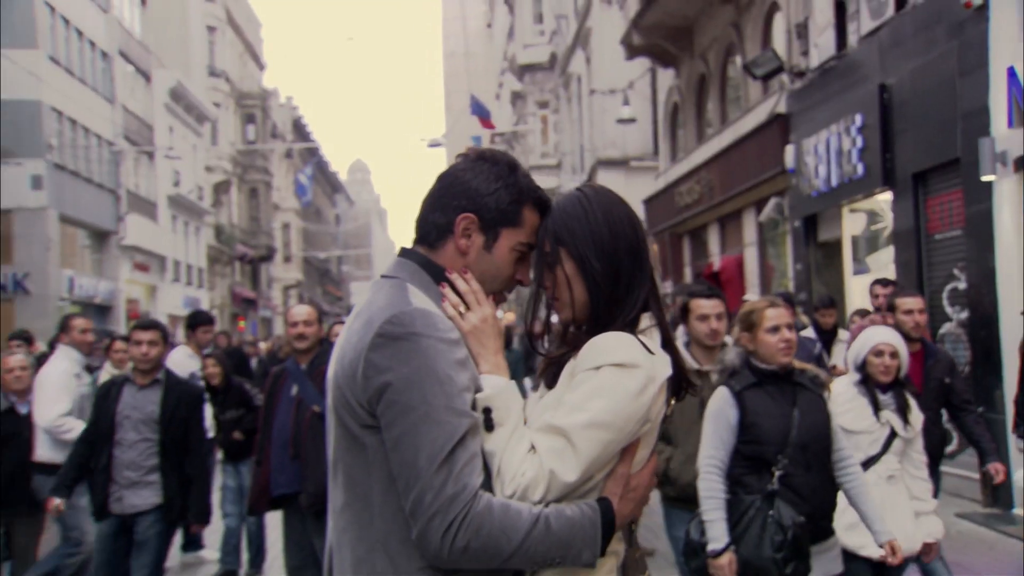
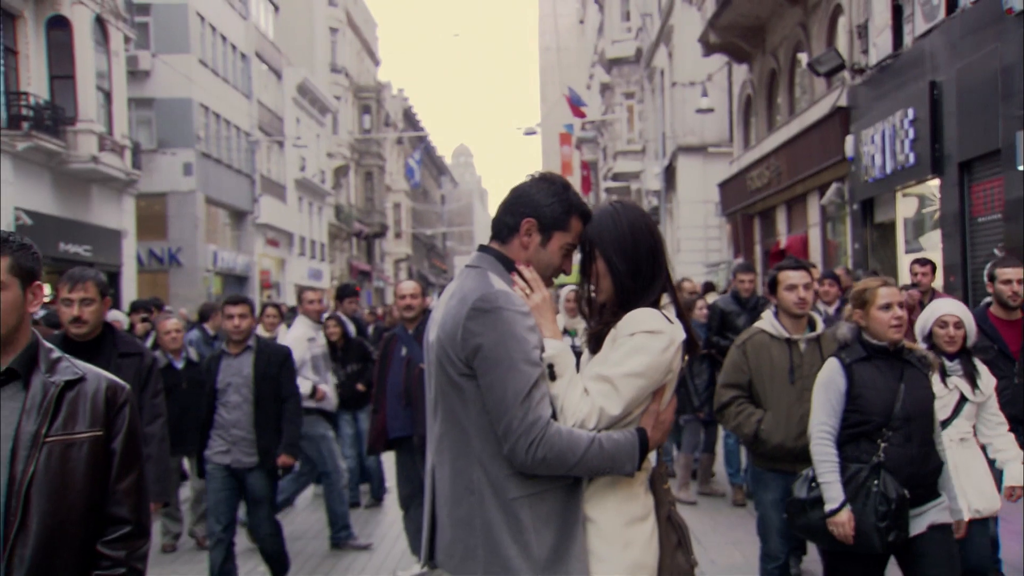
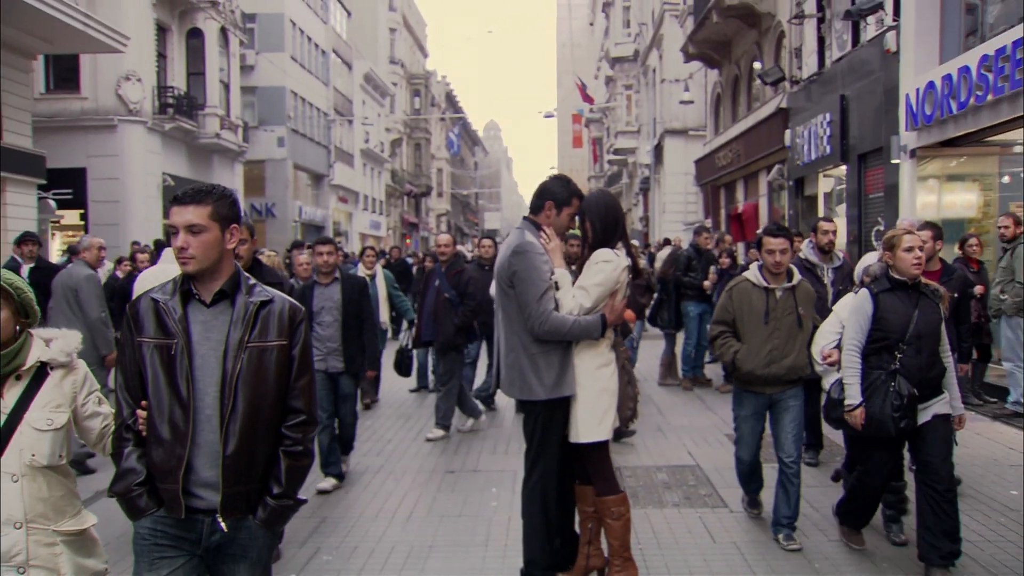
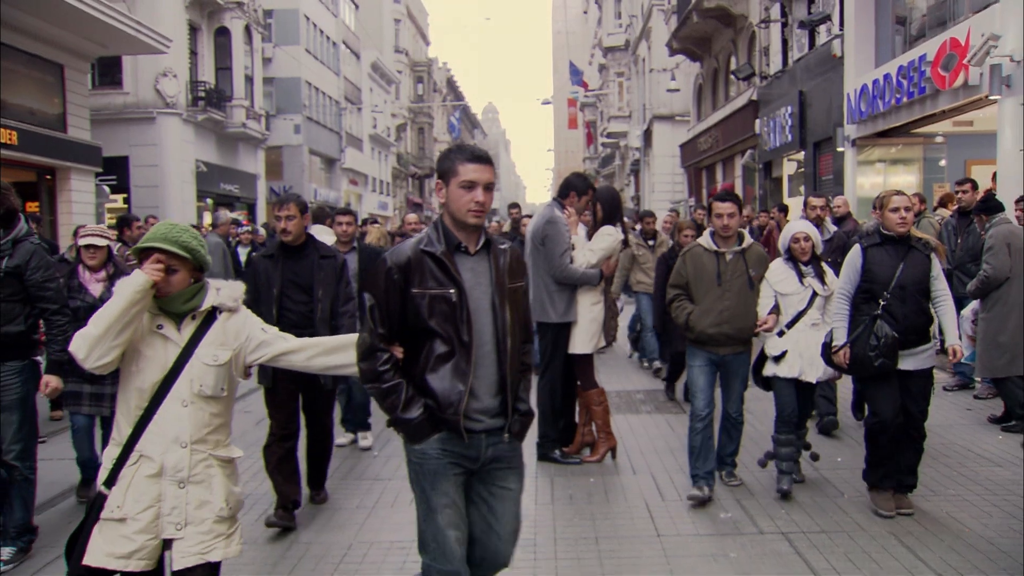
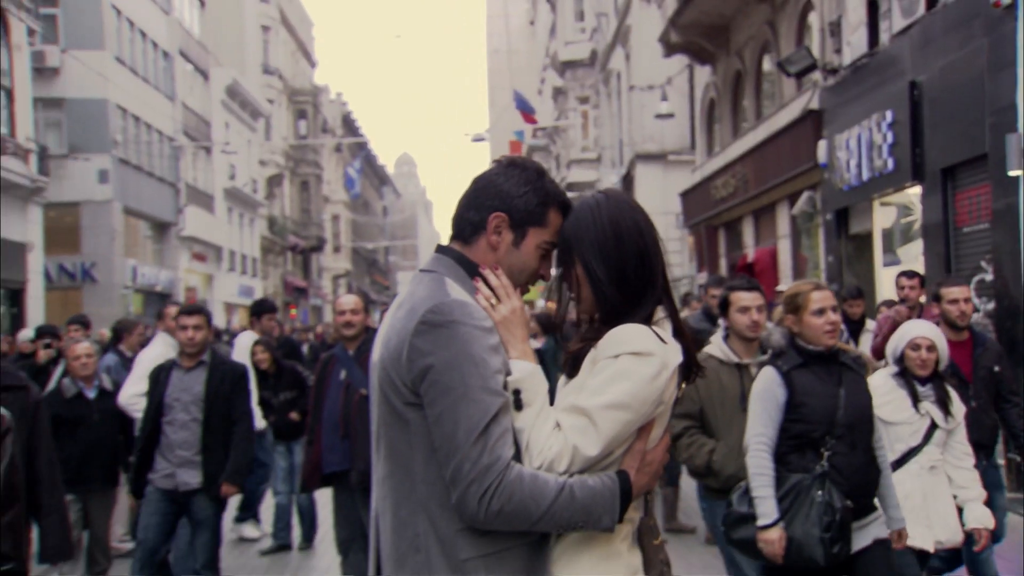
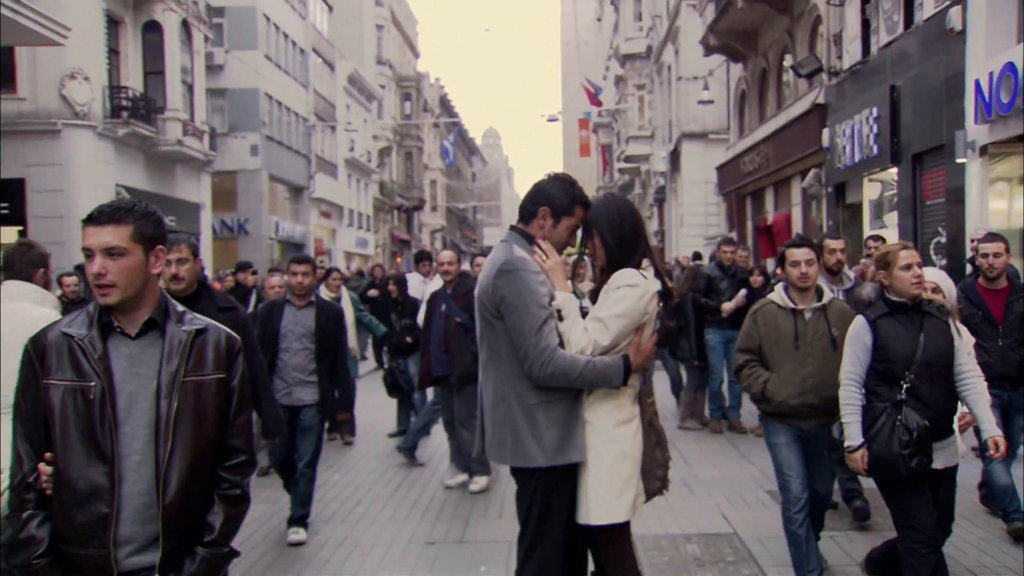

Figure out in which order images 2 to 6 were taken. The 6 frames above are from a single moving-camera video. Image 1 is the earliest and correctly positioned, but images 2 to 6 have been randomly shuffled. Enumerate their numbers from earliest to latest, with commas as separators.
5, 2, 6, 3, 4
